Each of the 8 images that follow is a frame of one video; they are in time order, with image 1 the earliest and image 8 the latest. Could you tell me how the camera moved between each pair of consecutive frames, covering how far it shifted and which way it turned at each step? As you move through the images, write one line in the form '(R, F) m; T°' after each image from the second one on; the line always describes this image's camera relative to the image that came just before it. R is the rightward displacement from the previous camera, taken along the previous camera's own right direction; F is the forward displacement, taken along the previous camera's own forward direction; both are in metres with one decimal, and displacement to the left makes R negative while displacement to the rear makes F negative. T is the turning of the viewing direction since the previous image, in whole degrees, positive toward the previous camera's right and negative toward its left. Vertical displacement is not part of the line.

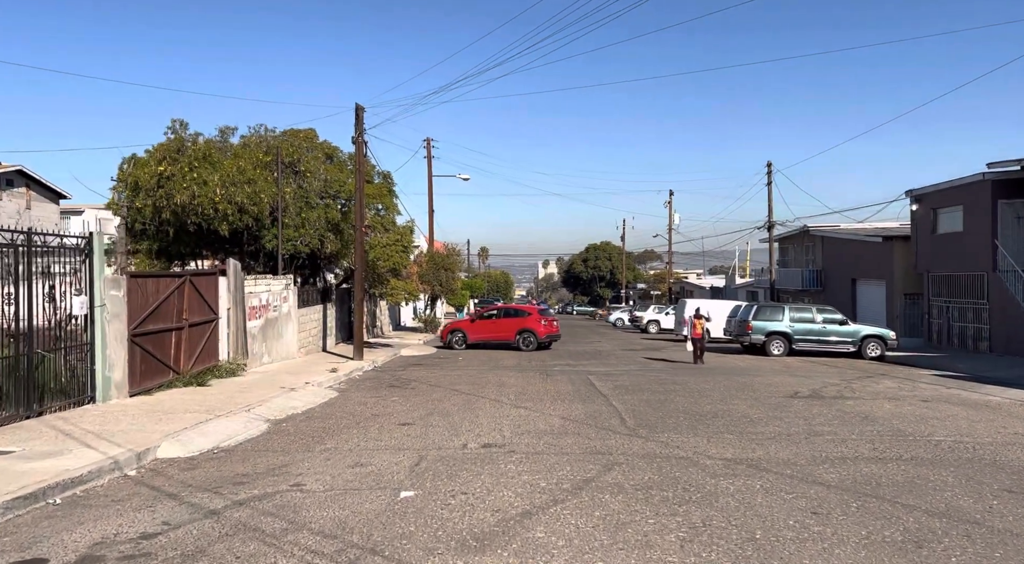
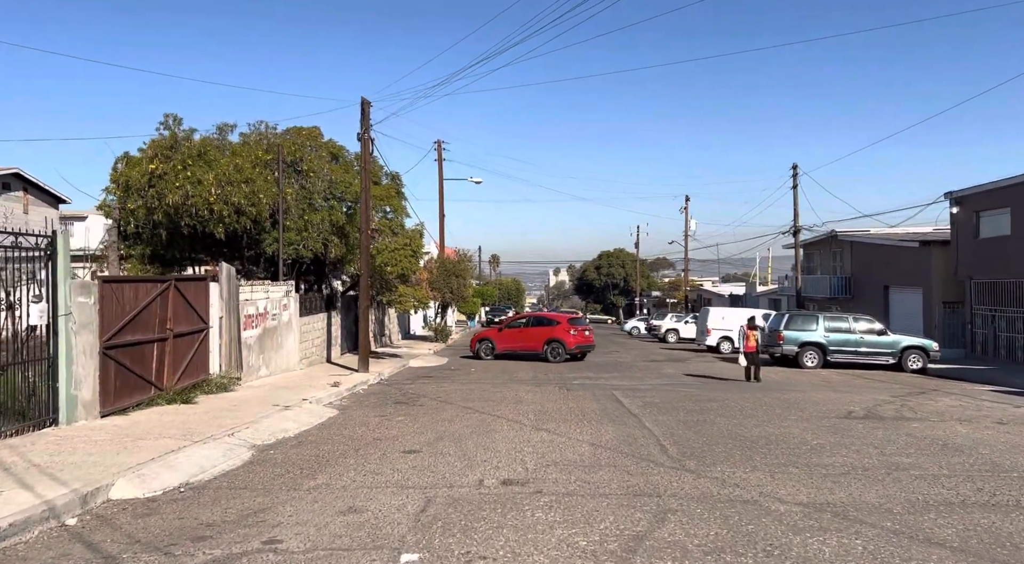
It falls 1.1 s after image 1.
(-0.1, +1.5) m; -1°
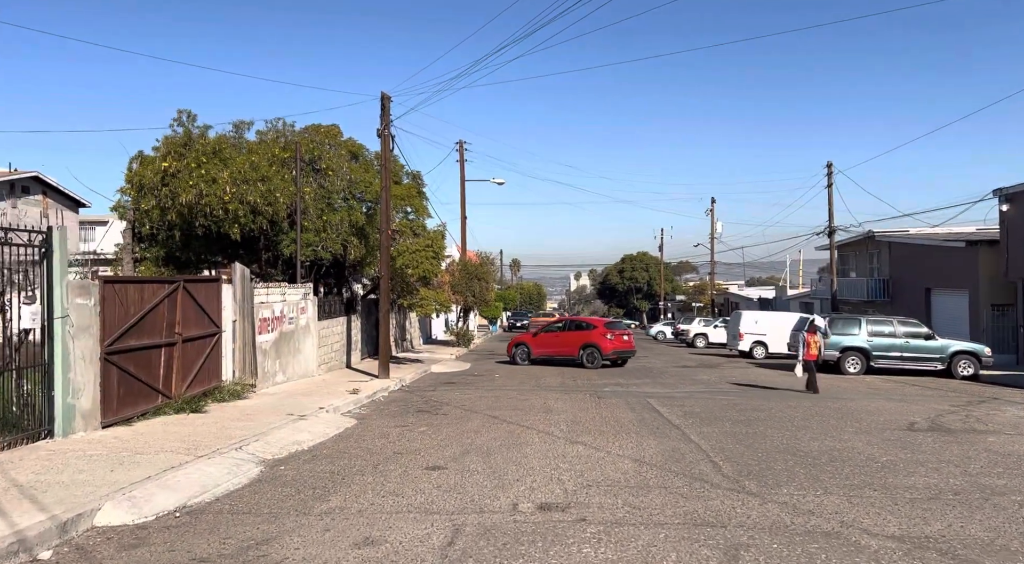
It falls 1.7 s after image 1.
(-0.1, +0.9) m; -1°
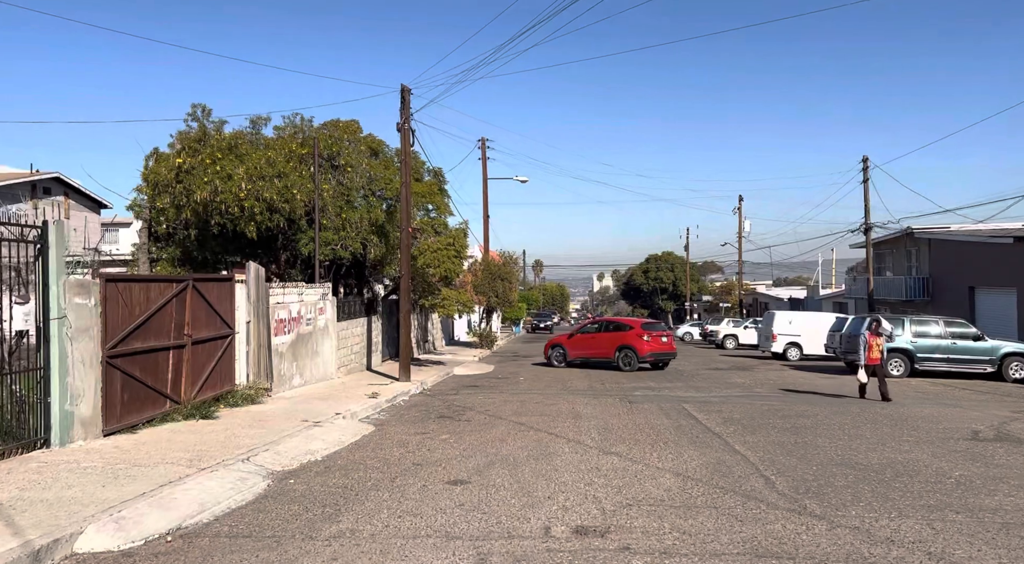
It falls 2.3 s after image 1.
(-0.1, +0.8) m; -2°
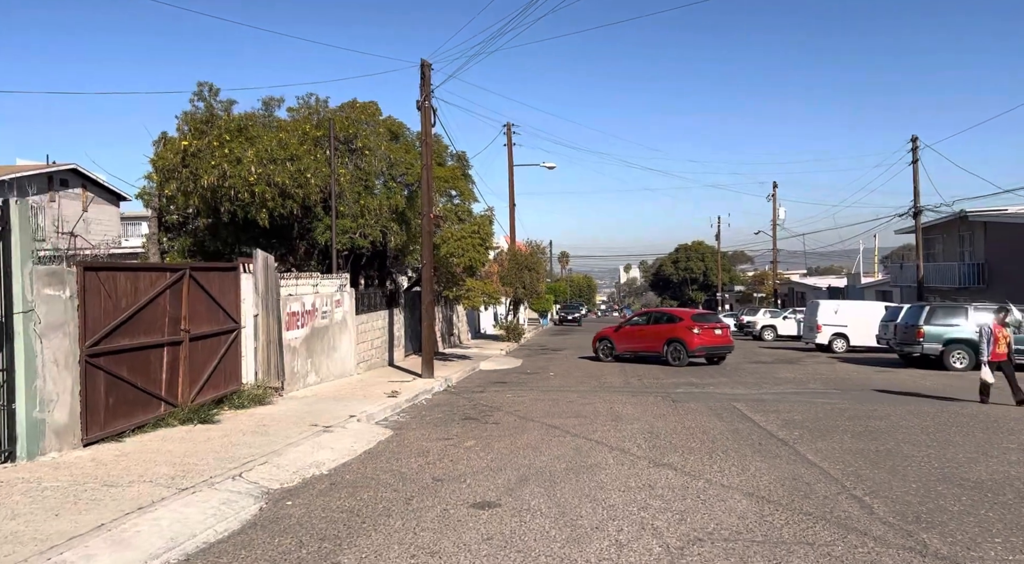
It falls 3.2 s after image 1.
(-0.1, +1.4) m; -2°
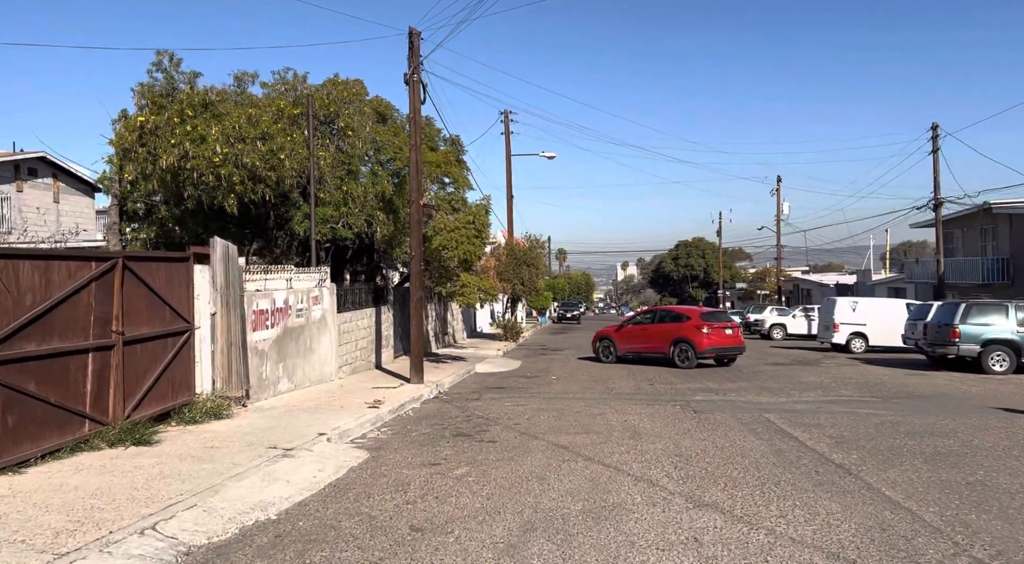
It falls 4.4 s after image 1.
(0.0, +1.9) m; 0°
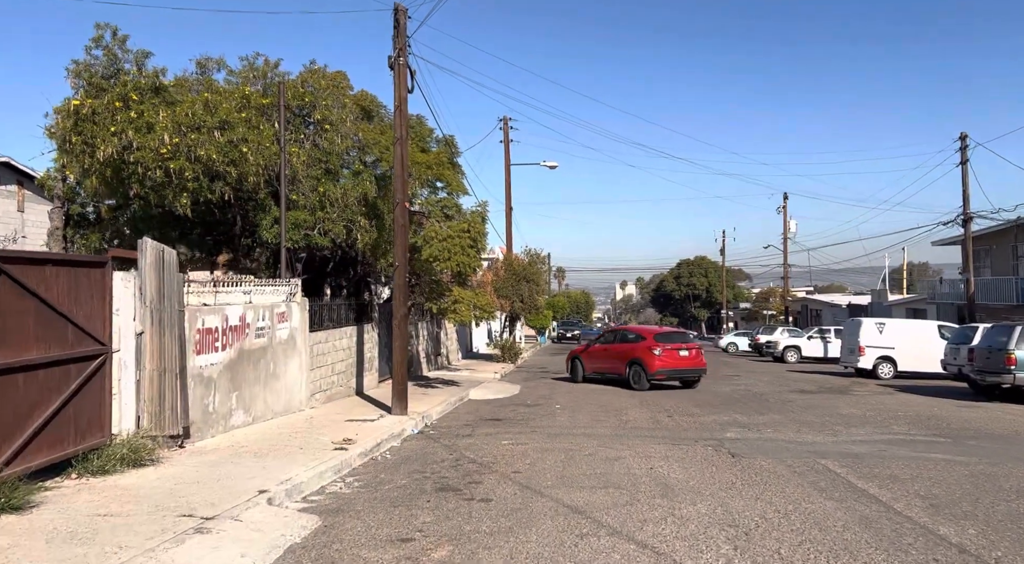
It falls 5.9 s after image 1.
(0.0, +2.2) m; 0°
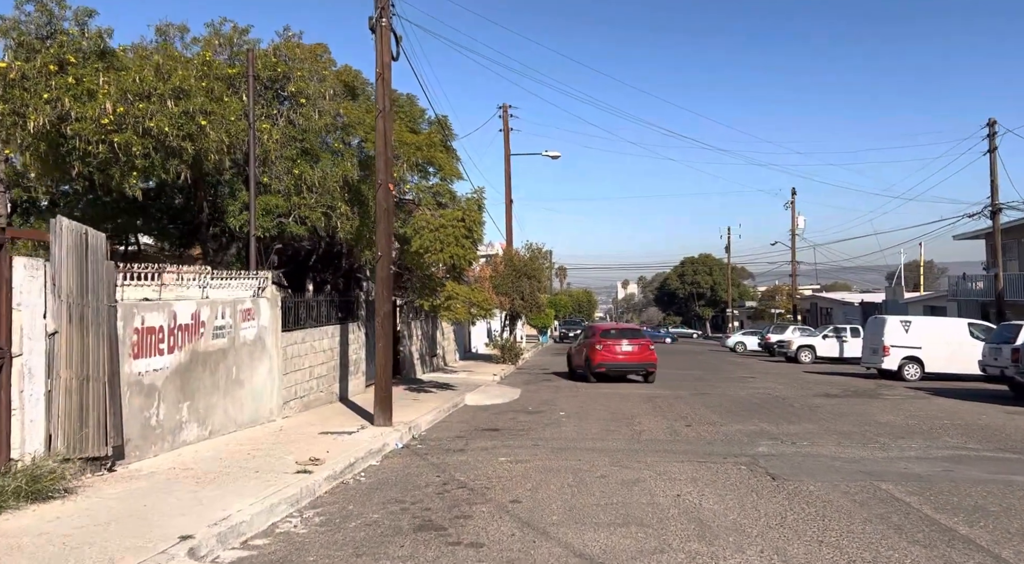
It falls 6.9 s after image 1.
(0.0, +1.7) m; 0°
